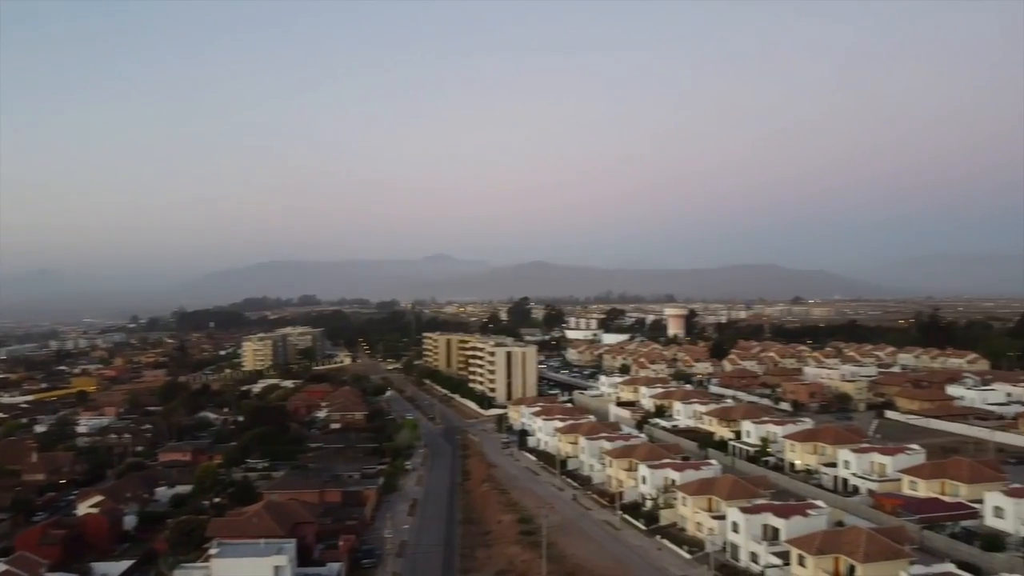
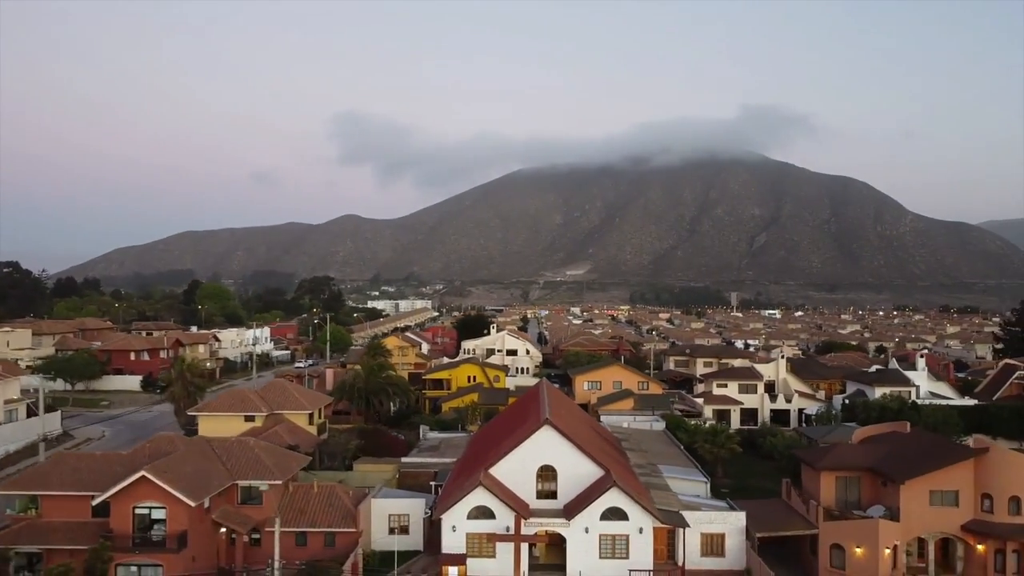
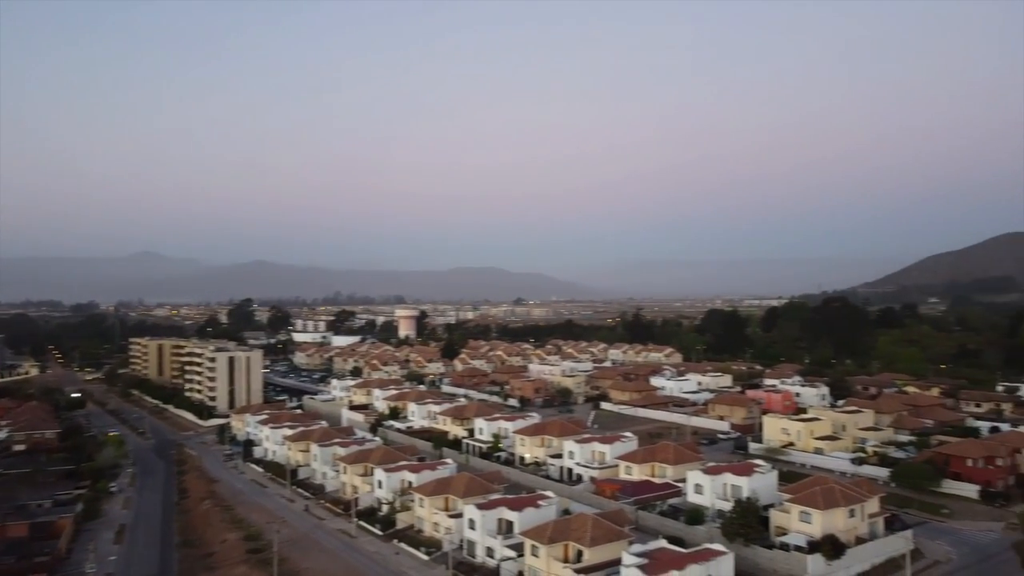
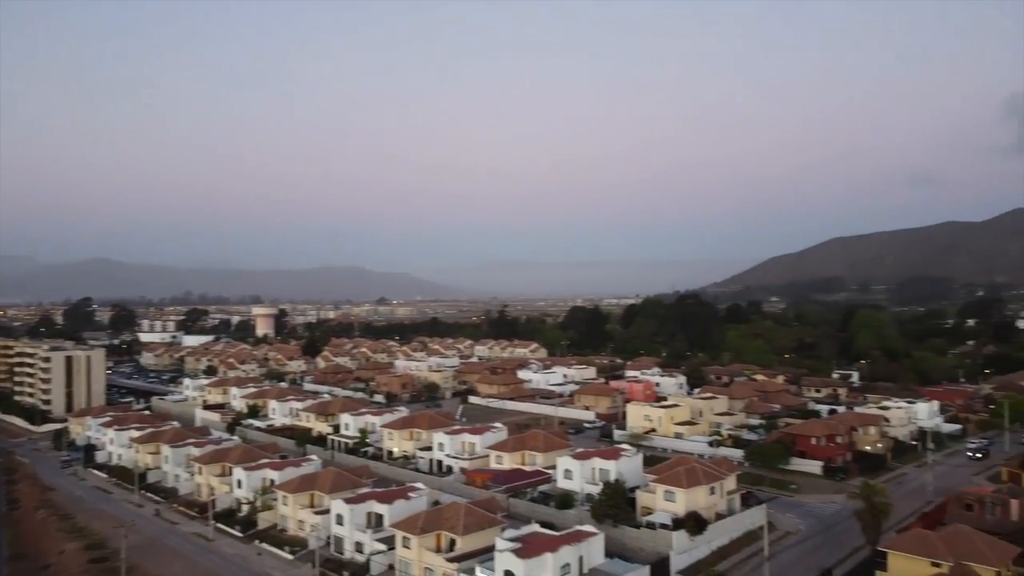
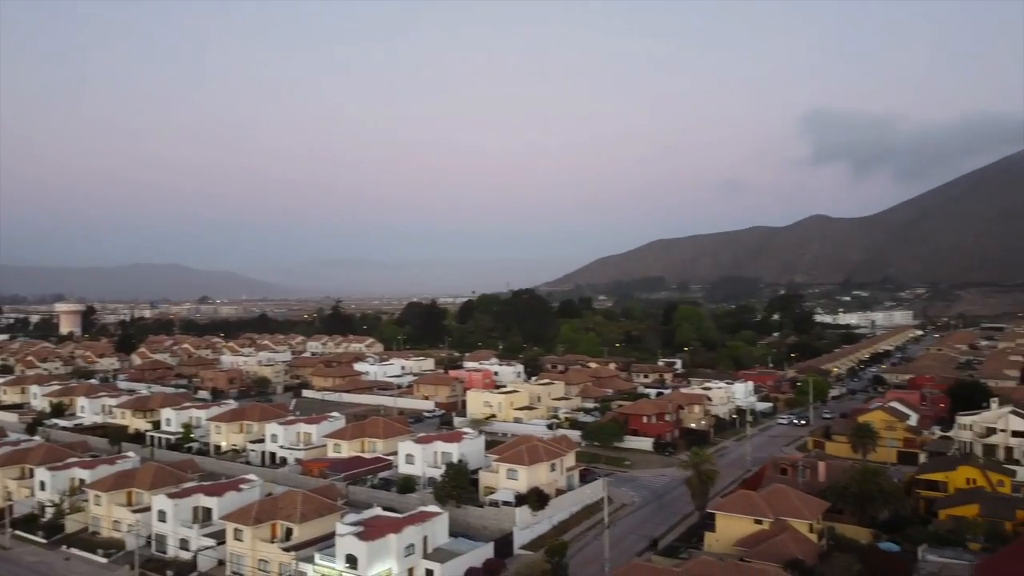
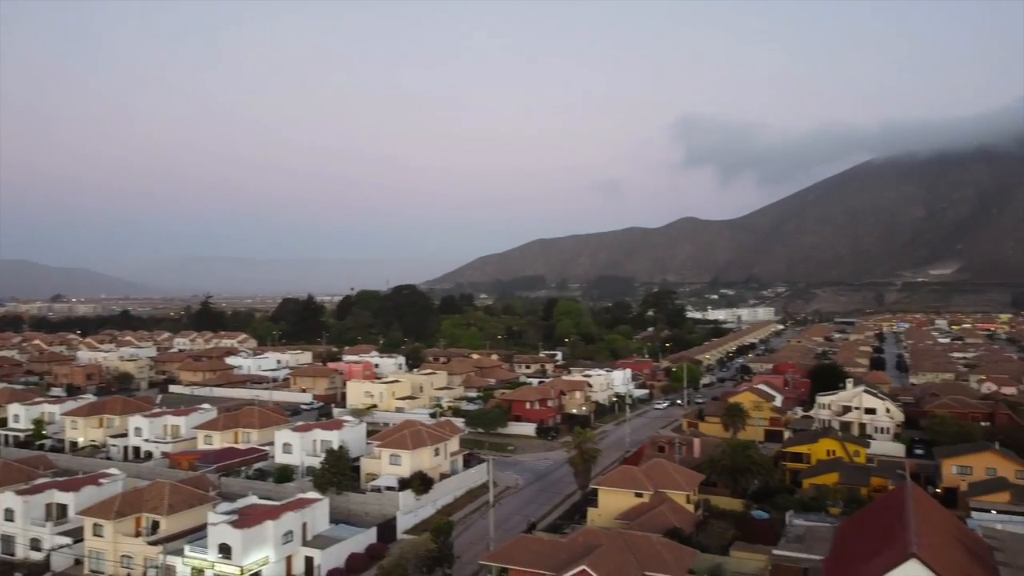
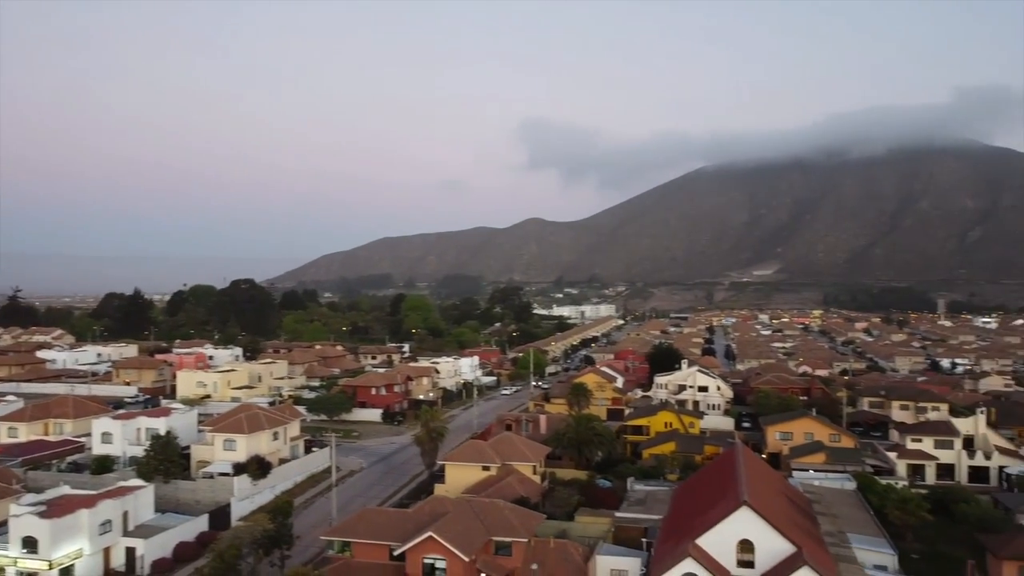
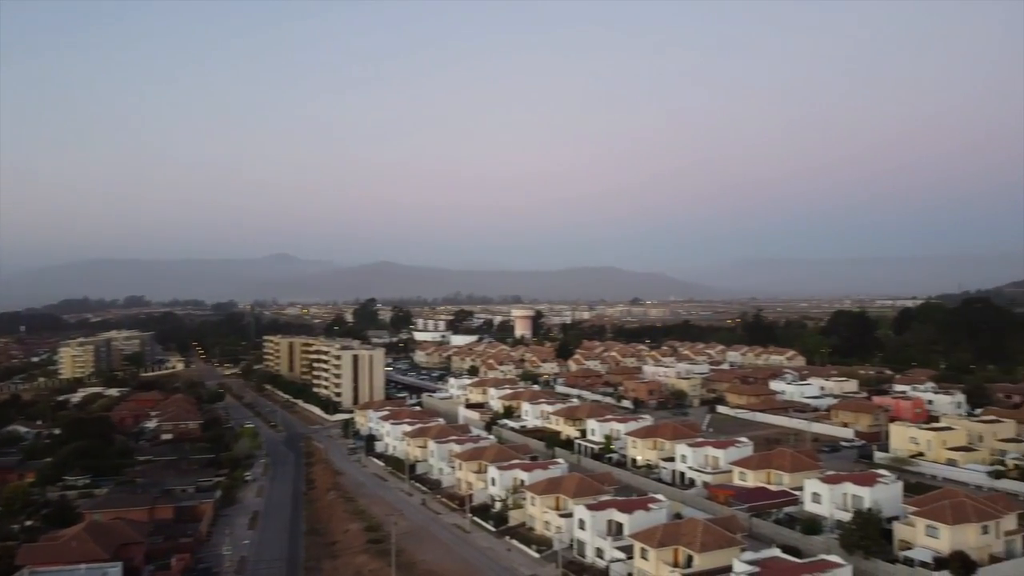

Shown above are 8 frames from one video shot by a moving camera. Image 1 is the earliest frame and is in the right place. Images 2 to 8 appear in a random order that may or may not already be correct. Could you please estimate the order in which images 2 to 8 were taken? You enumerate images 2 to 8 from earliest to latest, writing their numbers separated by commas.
8, 3, 4, 5, 6, 7, 2
